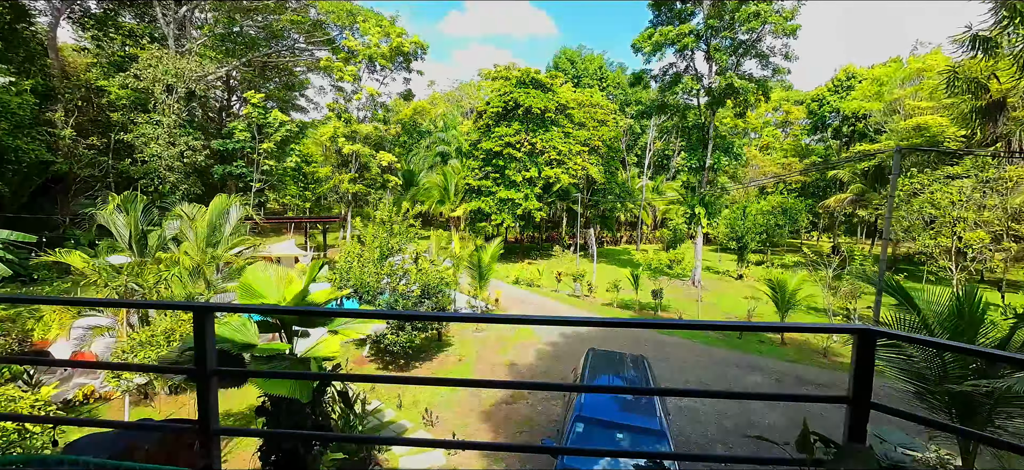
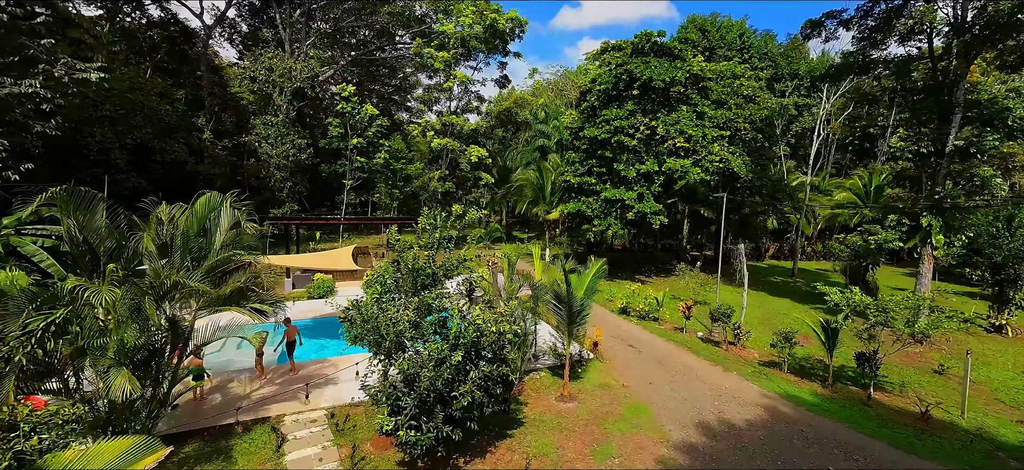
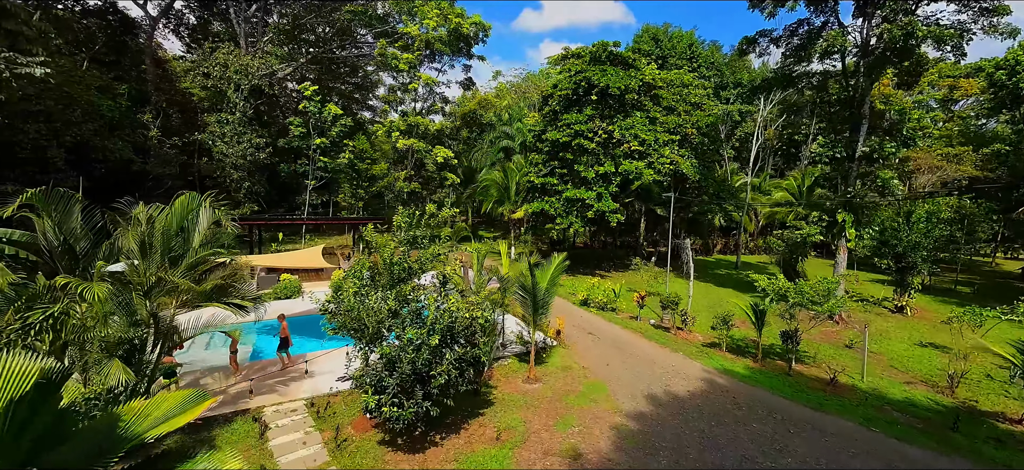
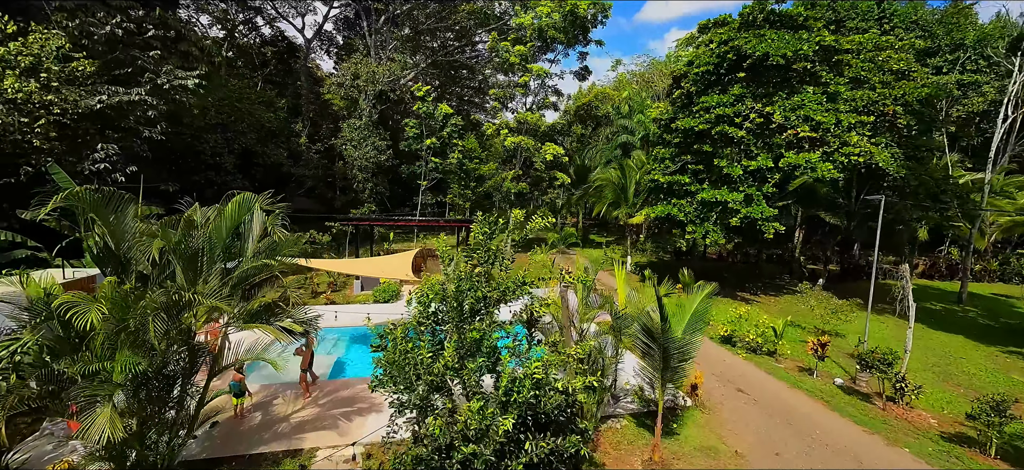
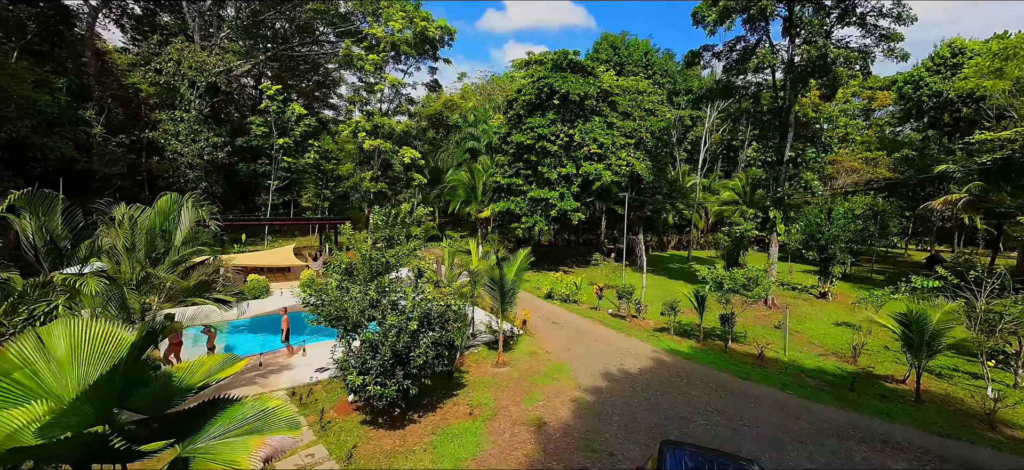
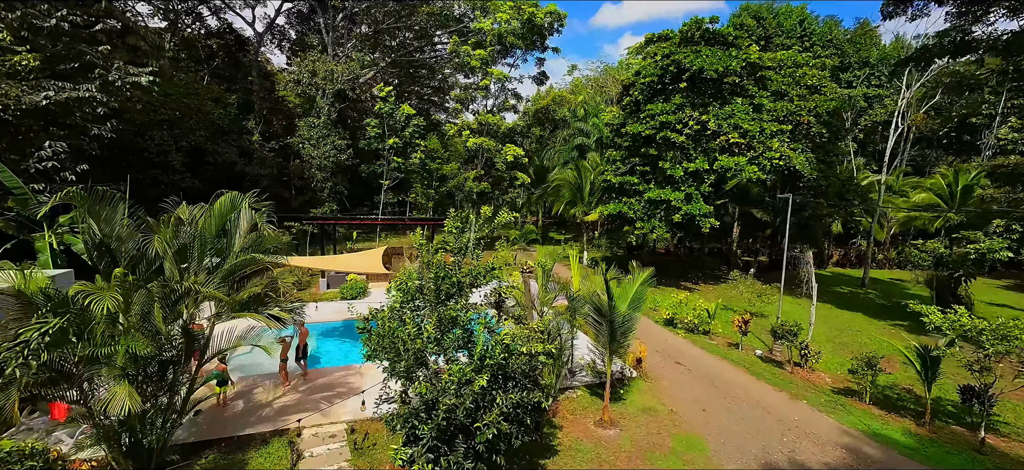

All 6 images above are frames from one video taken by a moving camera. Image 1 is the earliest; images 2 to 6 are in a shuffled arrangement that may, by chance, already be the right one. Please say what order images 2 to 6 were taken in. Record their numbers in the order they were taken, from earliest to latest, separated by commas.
5, 3, 2, 6, 4
